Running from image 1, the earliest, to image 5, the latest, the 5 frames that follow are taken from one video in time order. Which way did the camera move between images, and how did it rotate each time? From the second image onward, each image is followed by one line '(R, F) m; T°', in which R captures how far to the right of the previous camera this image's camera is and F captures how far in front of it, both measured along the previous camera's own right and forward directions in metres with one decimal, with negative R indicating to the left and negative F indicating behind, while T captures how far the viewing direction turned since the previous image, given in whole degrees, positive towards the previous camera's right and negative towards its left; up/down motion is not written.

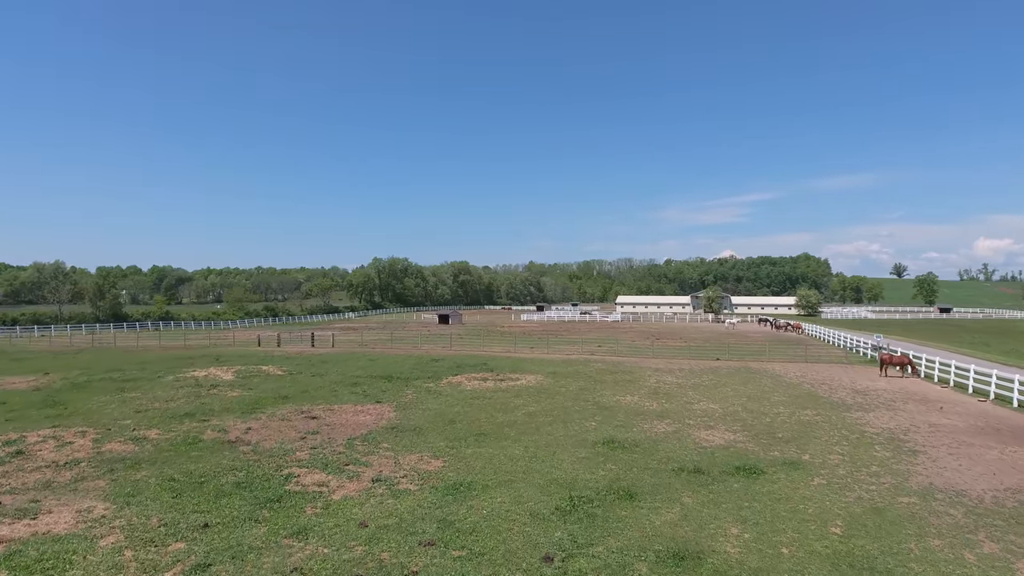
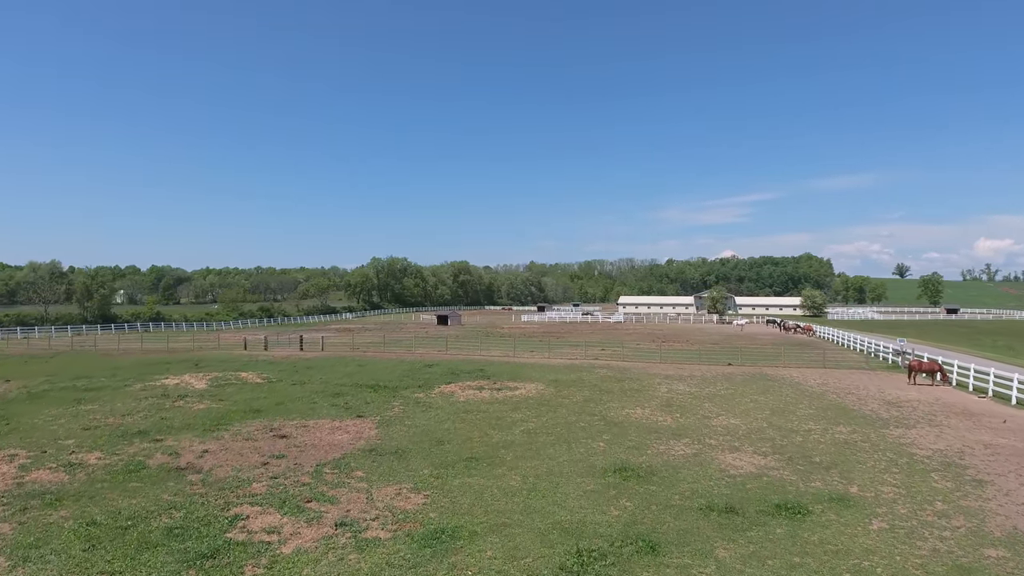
(+0.1, +2.1) m; 0°
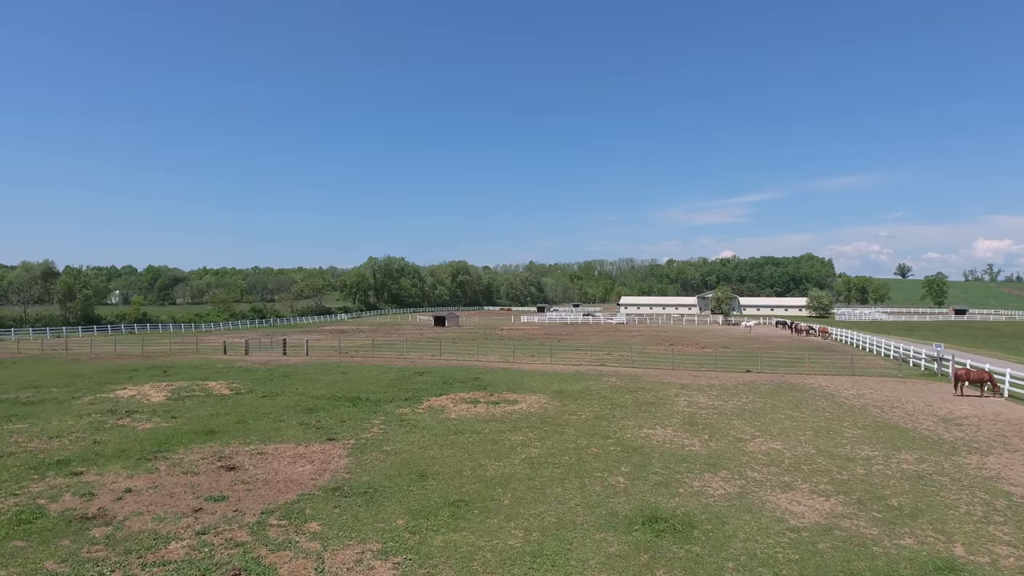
(0.0, +2.8) m; 0°
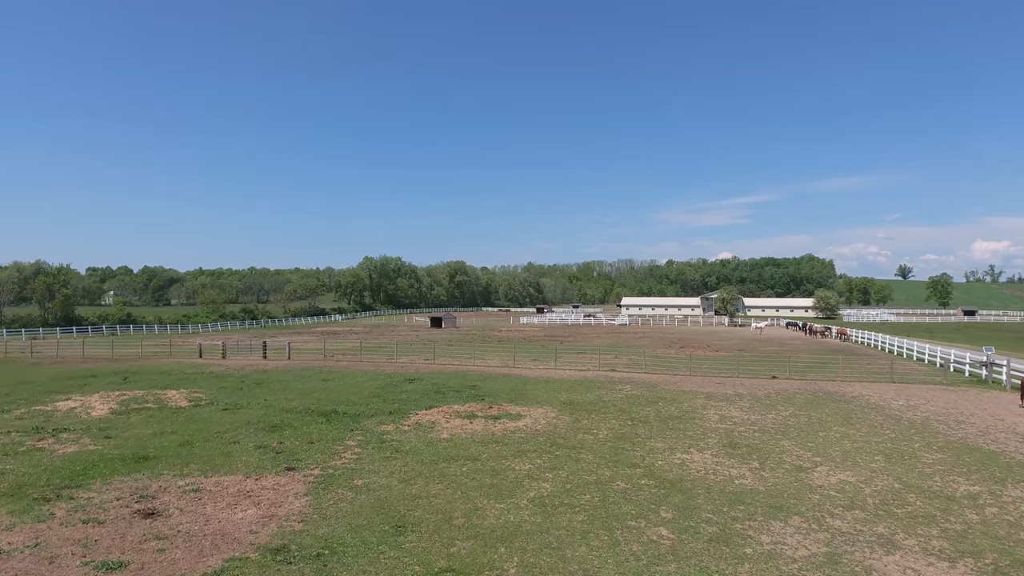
(-0.1, +3.0) m; 0°
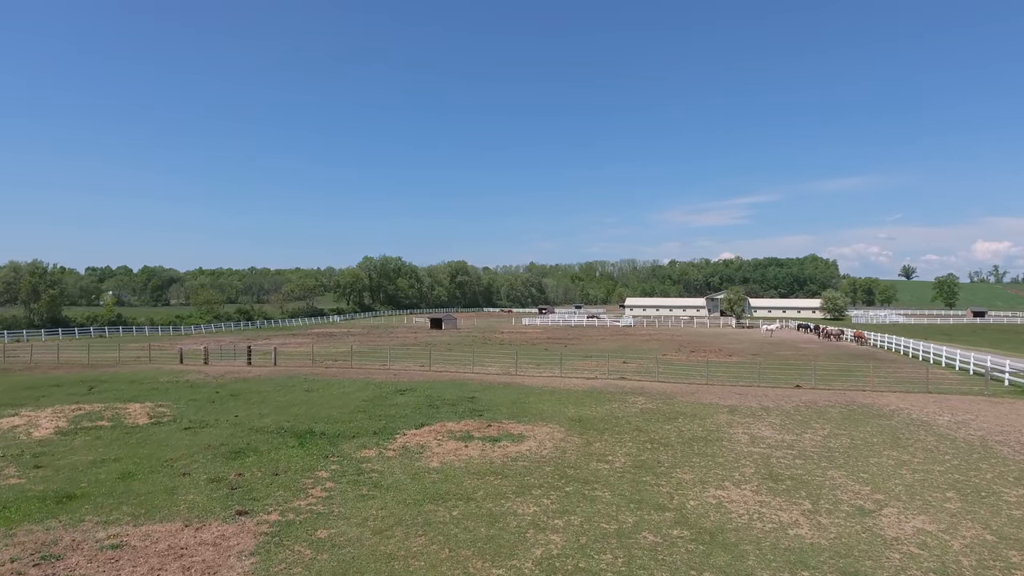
(0.0, +2.2) m; 0°
